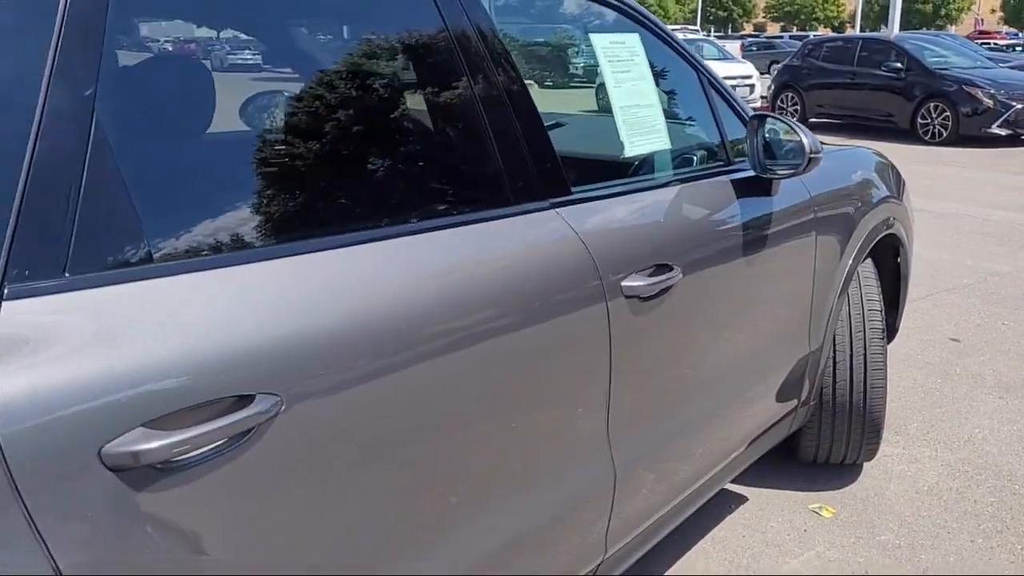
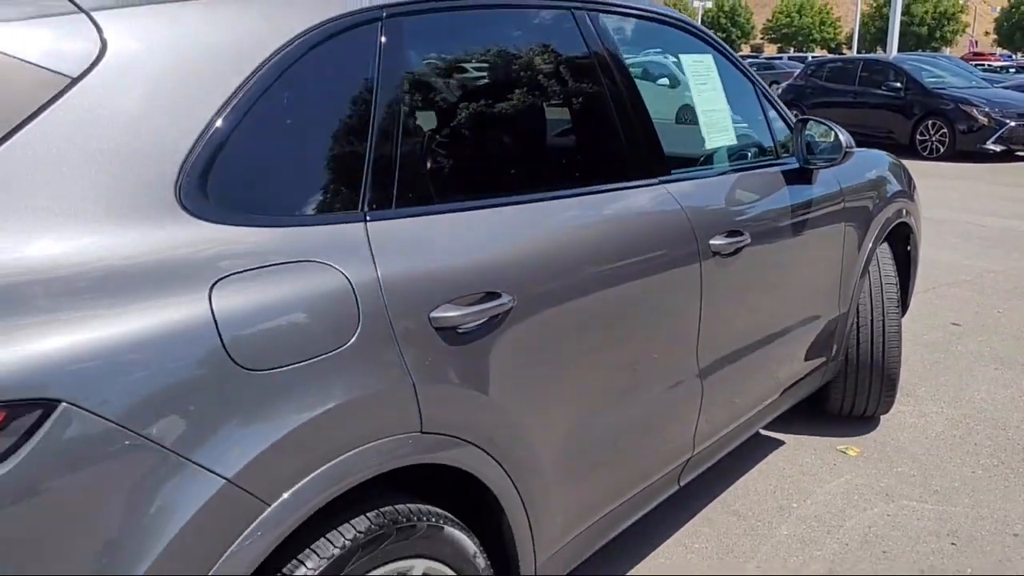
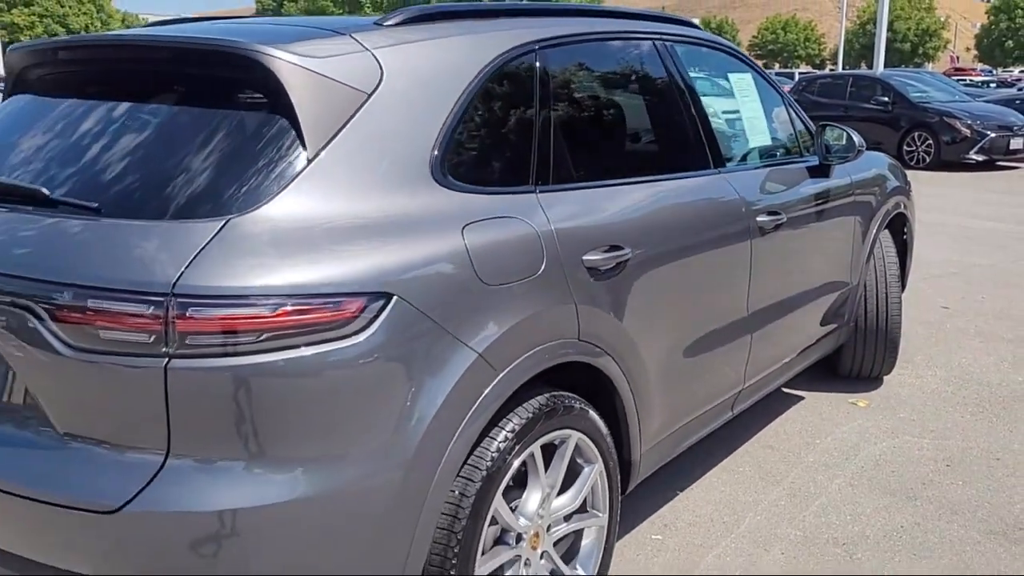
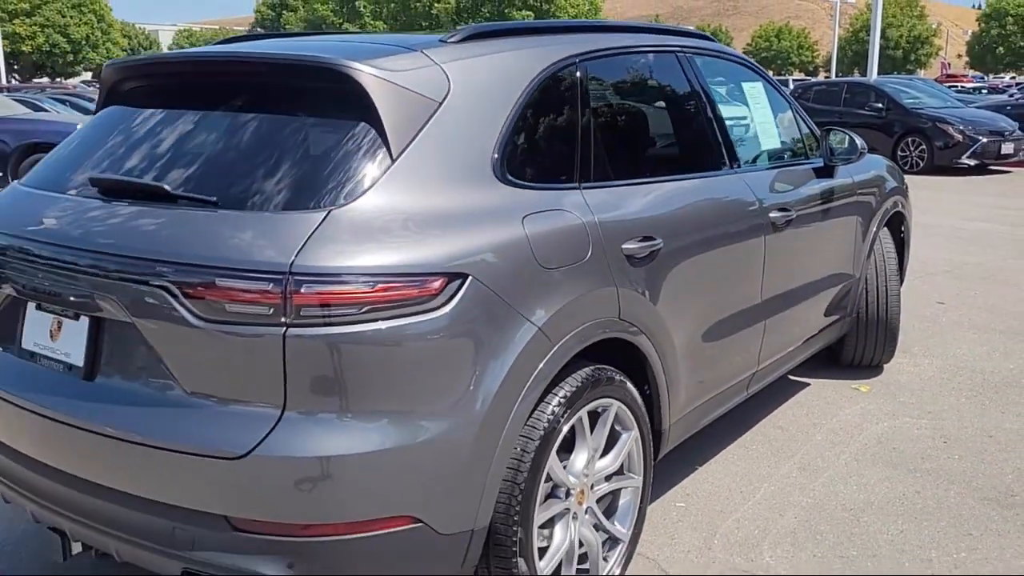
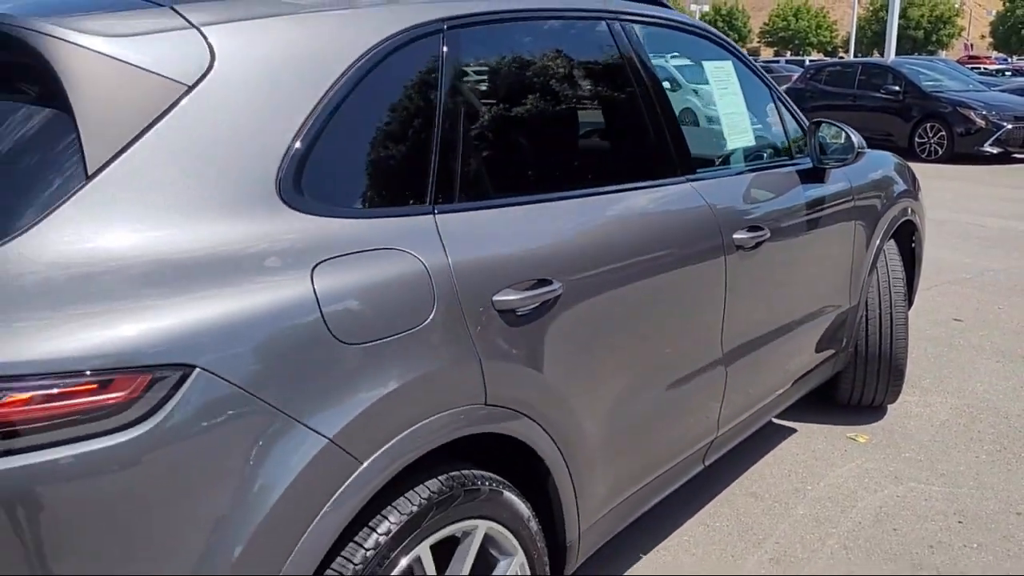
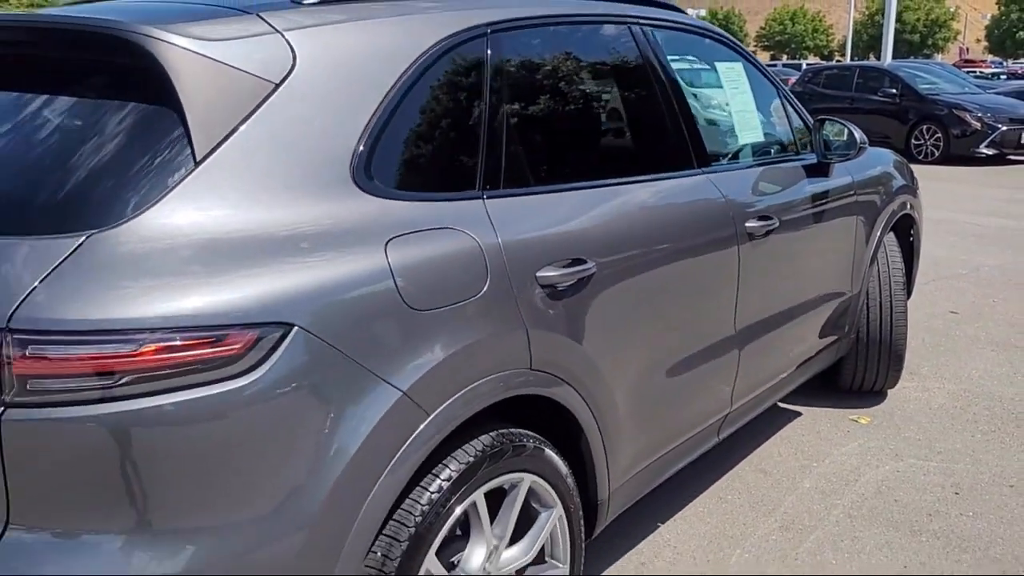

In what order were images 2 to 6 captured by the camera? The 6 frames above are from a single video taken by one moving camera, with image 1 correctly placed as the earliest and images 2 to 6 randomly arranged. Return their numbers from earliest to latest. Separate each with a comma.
2, 5, 6, 3, 4
